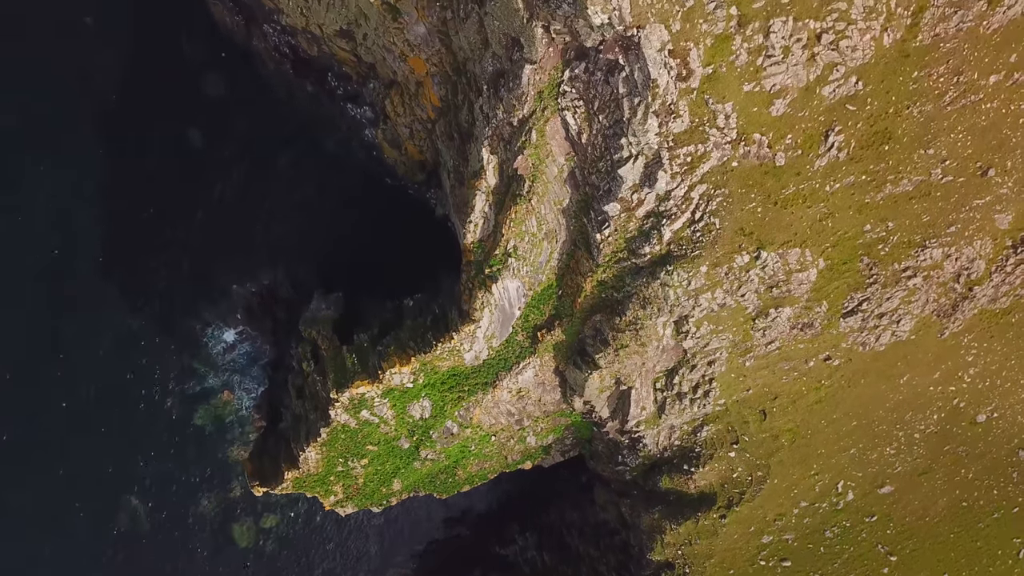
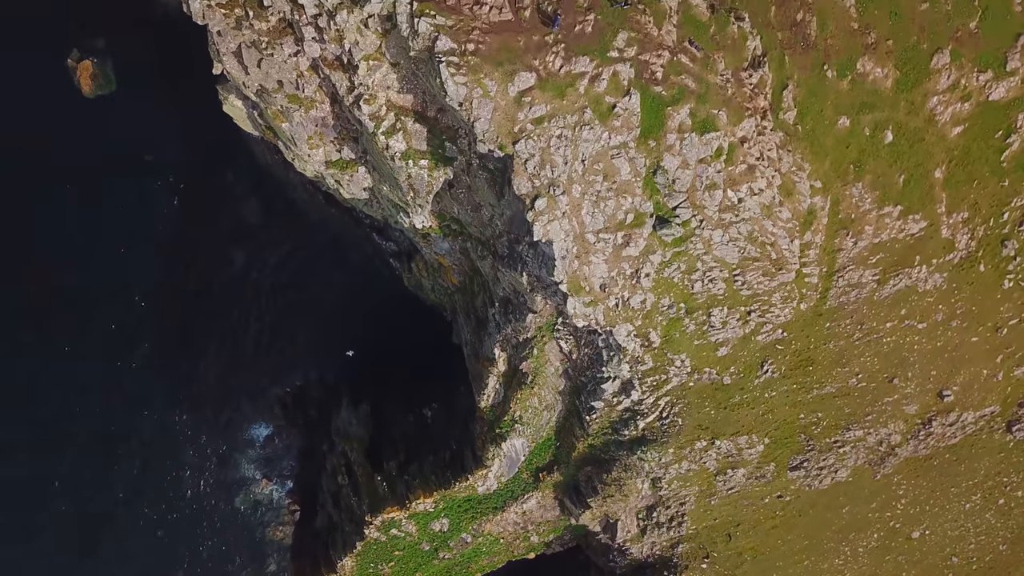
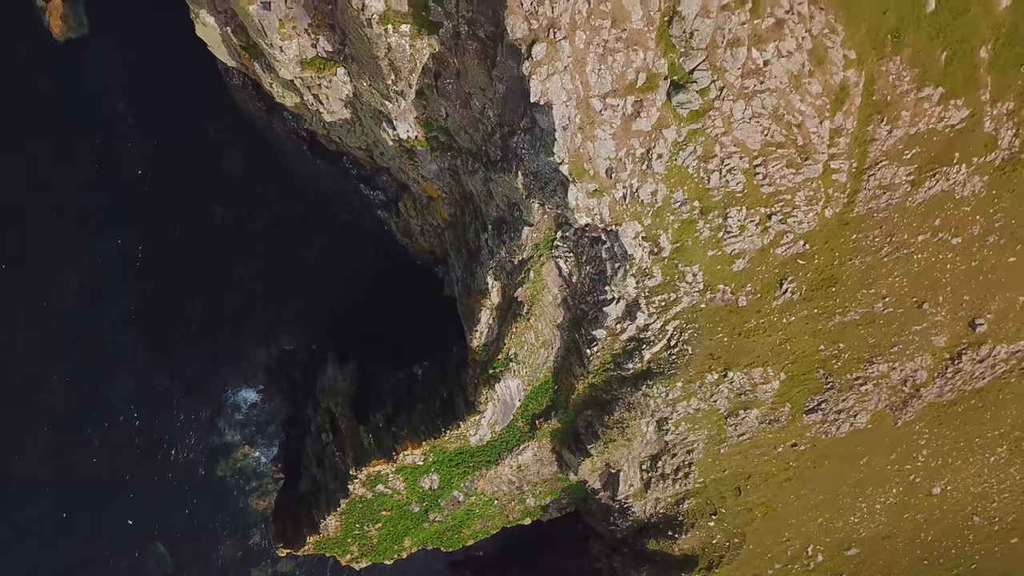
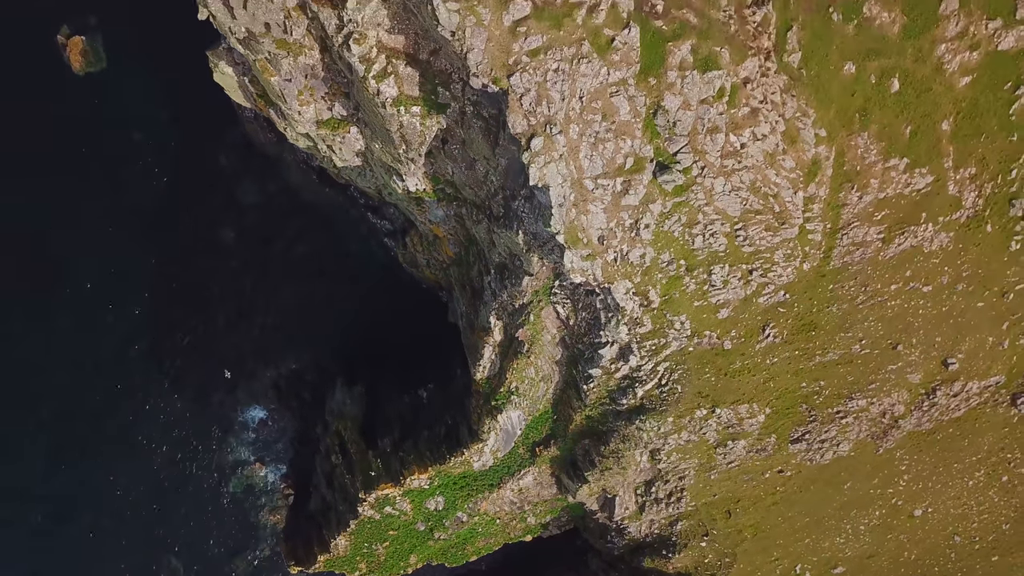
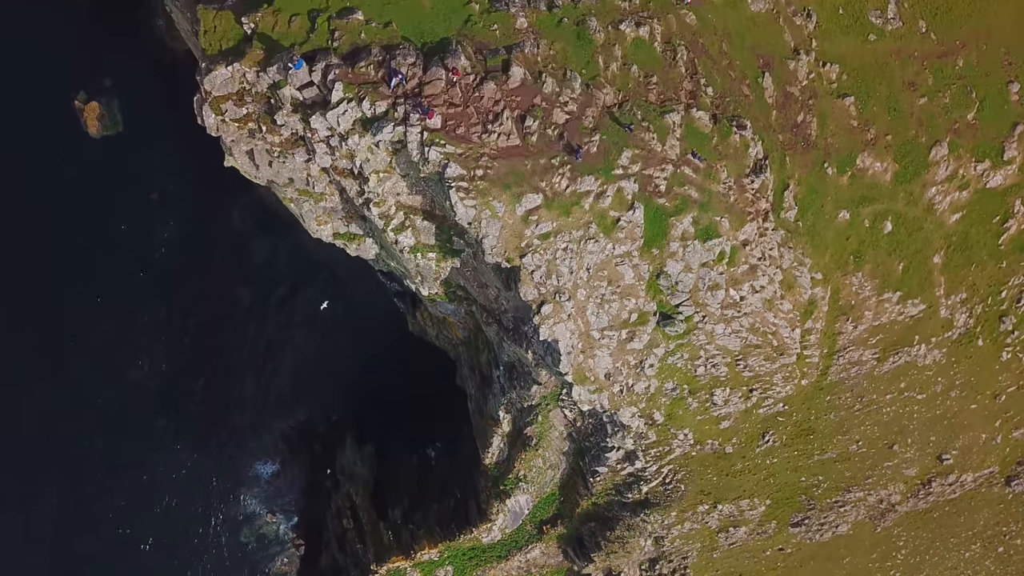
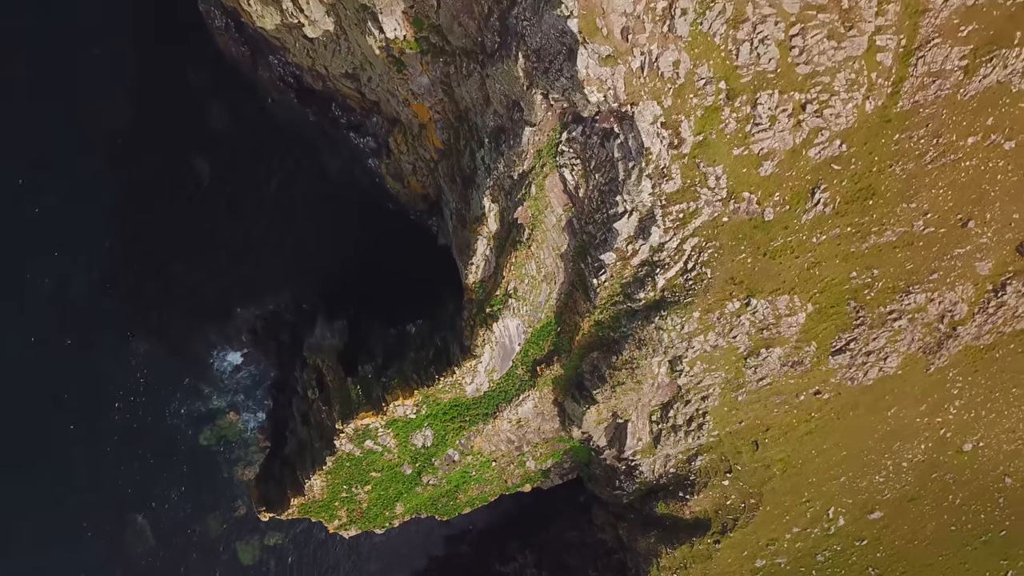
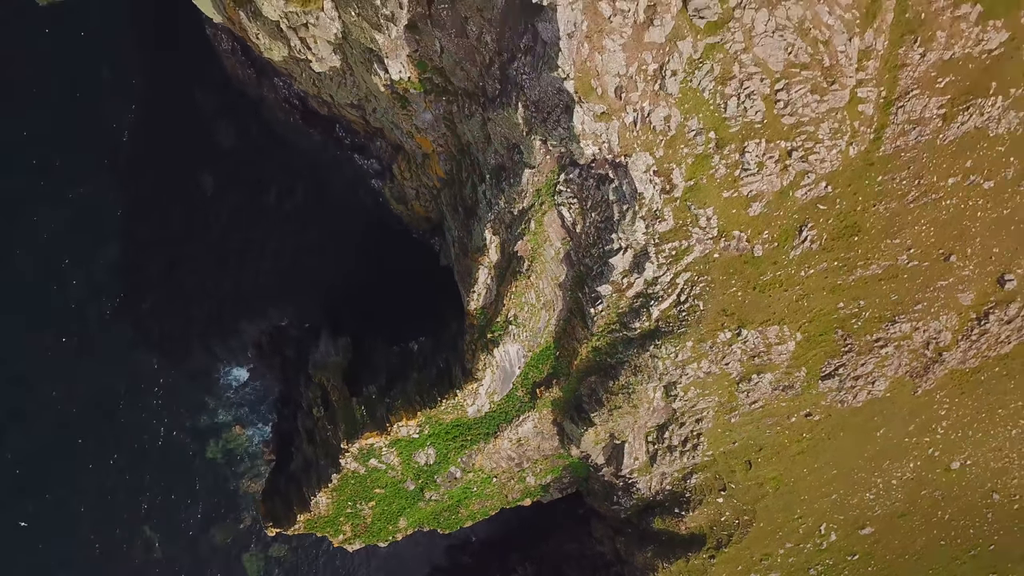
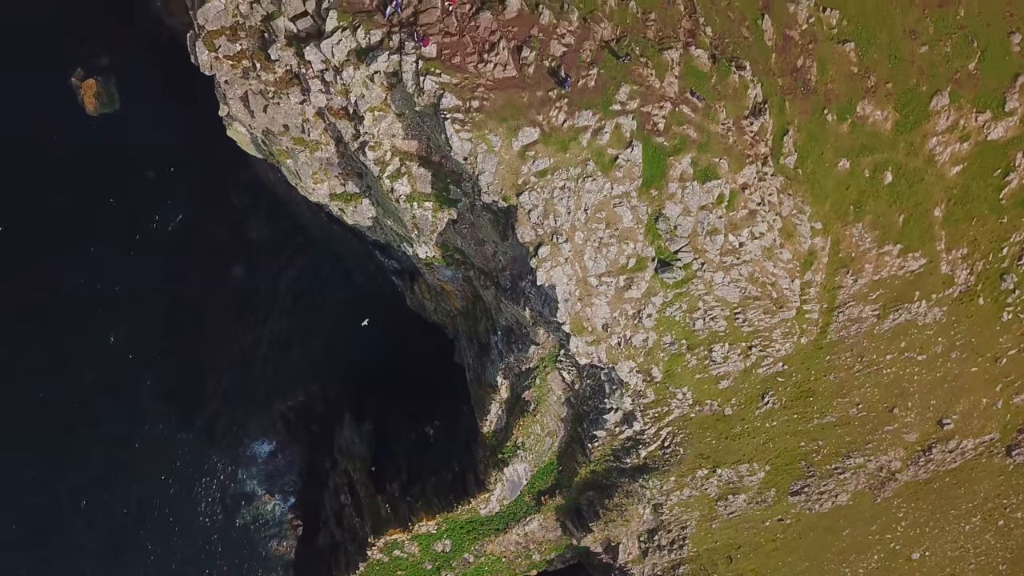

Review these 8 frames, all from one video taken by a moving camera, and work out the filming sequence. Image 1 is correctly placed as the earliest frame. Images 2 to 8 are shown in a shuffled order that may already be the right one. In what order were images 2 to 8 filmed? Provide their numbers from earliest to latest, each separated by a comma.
6, 7, 3, 4, 2, 8, 5
